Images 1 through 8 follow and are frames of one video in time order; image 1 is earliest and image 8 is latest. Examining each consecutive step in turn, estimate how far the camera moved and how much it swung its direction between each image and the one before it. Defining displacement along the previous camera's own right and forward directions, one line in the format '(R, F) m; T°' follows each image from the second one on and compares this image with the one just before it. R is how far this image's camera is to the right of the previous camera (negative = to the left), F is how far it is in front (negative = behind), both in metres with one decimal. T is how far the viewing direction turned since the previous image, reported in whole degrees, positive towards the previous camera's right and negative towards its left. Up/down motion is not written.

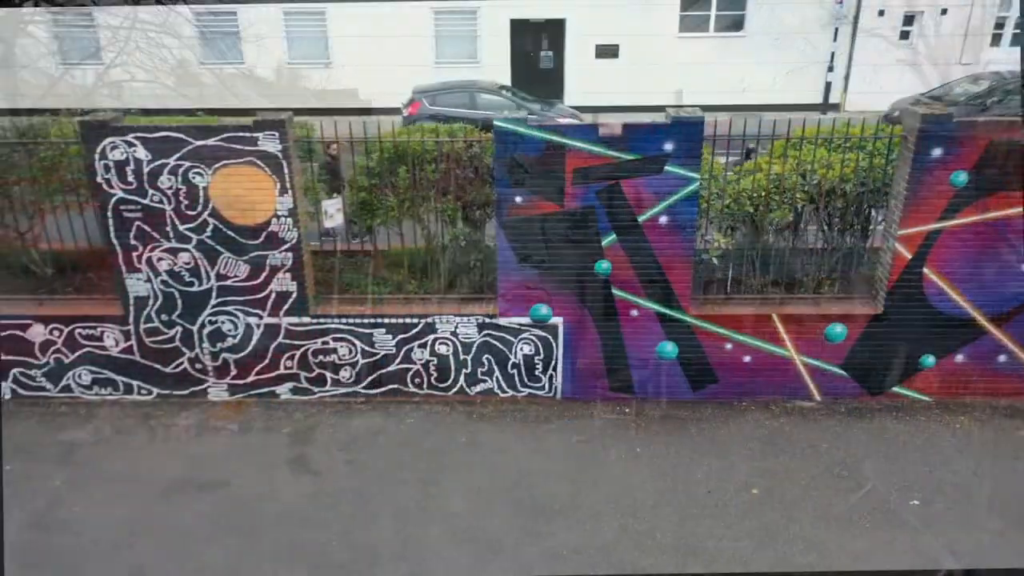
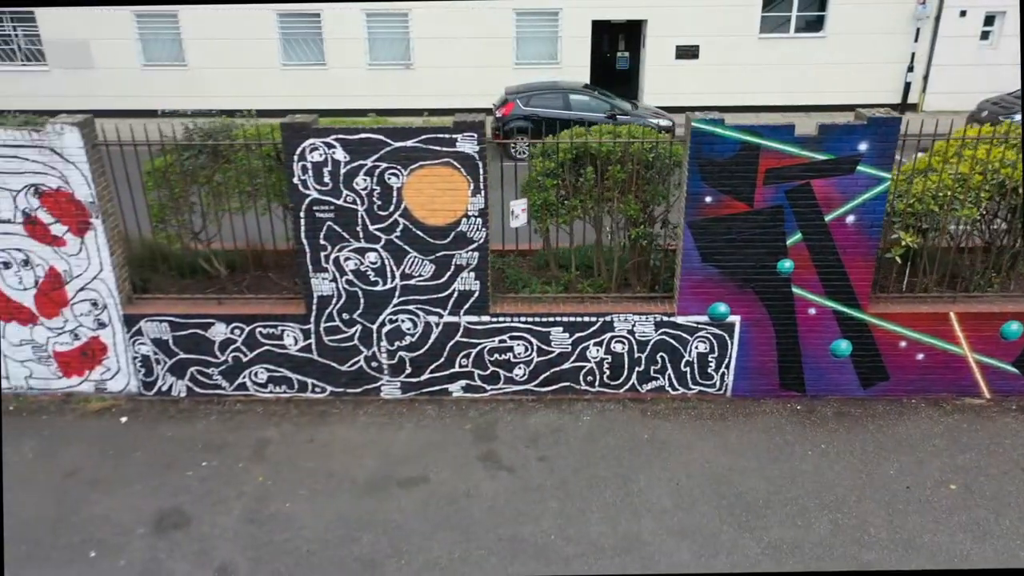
(-1.1, -0.1) m; 0°
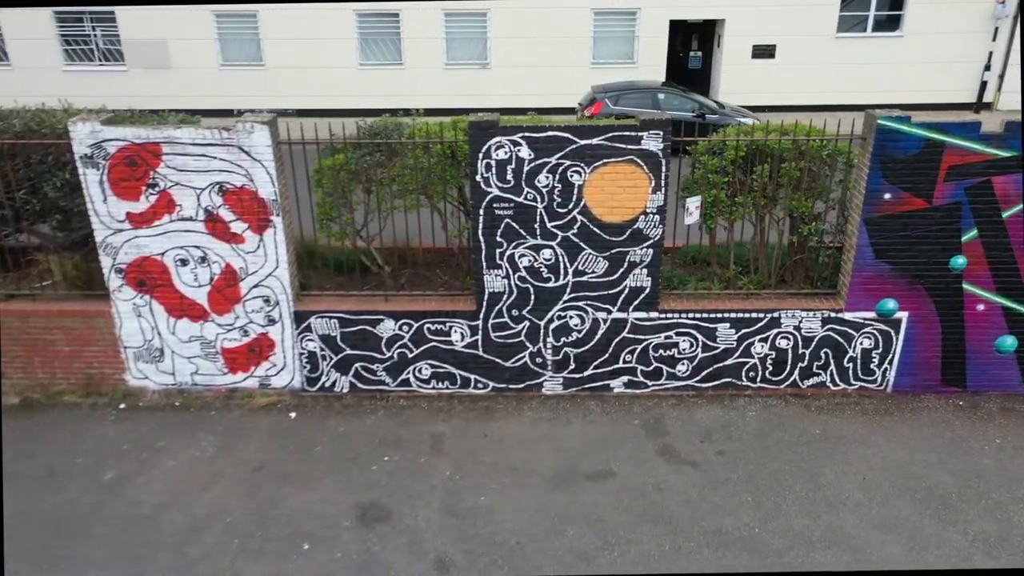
(-1.1, -0.1) m; 0°
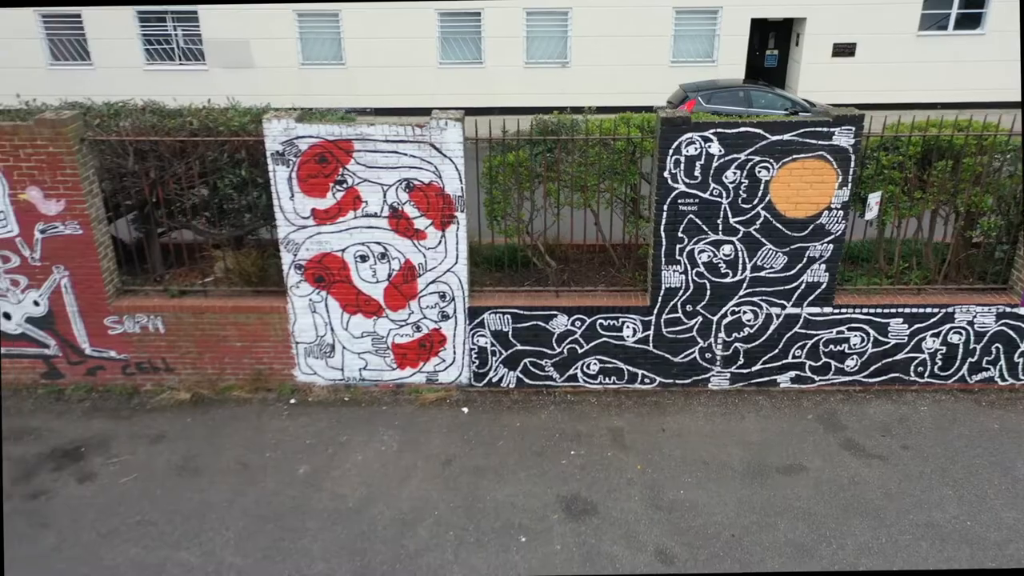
(-1.1, 0.0) m; 0°
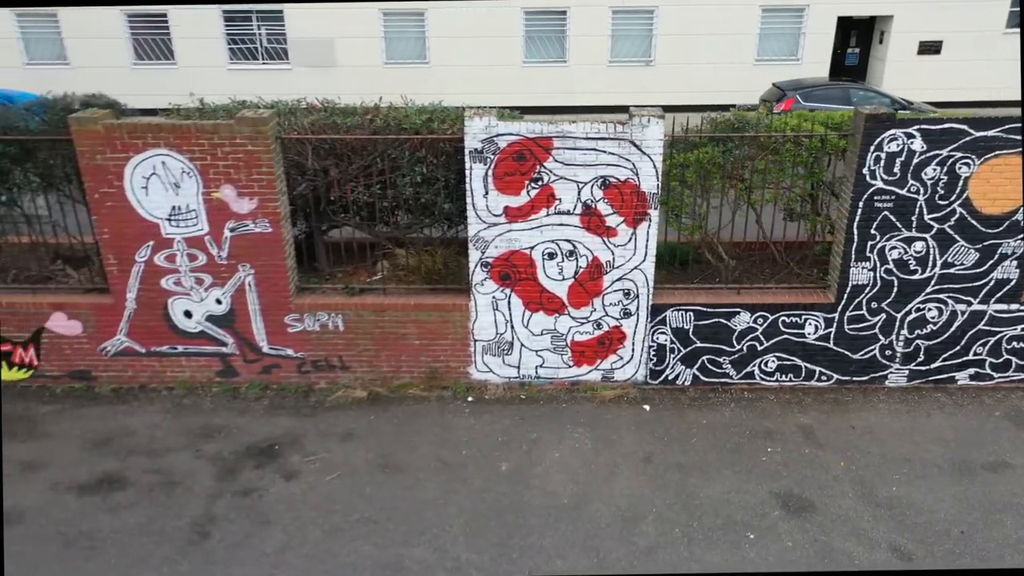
(-1.2, 0.0) m; 0°
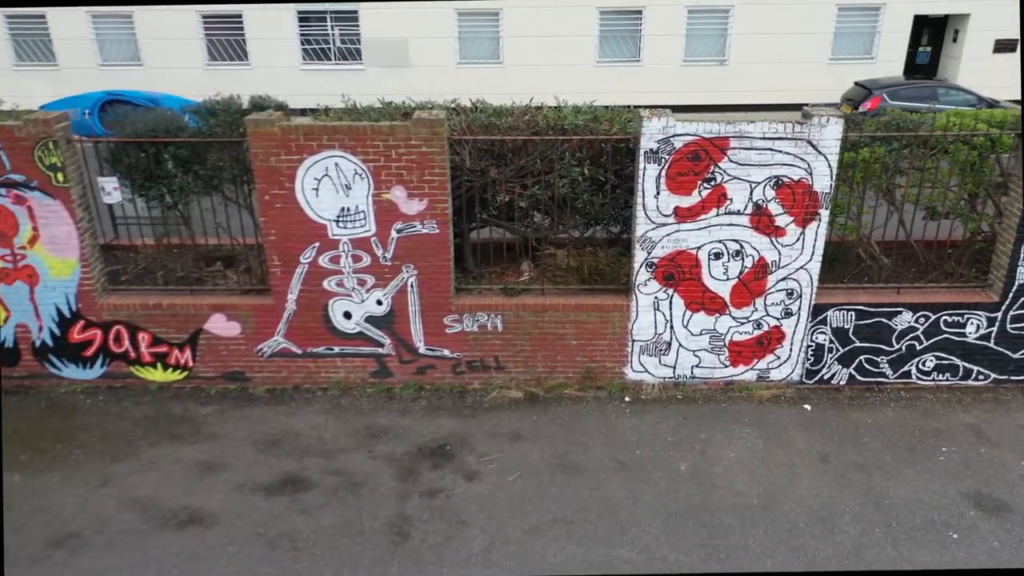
(-1.0, 0.0) m; 0°
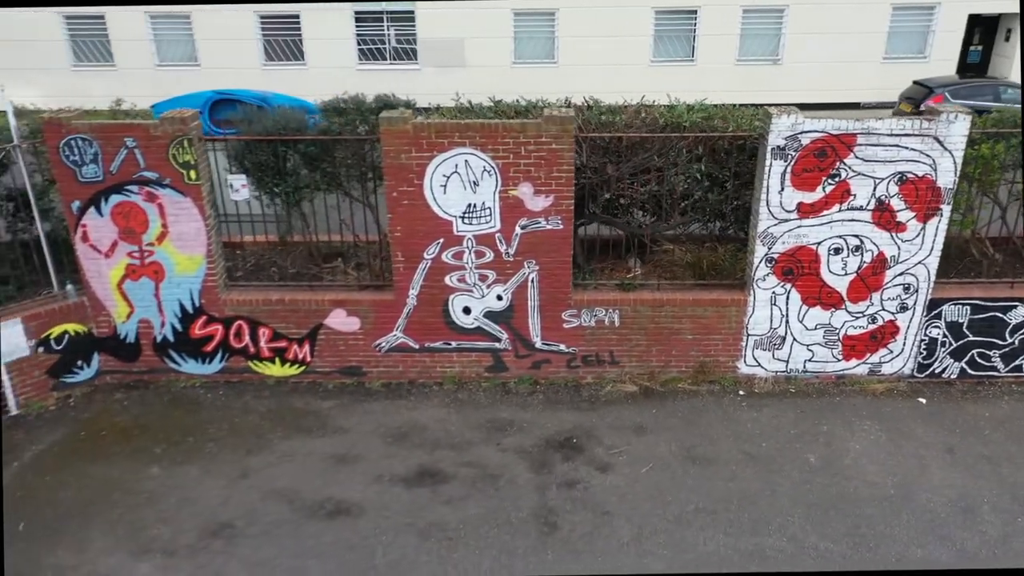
(-0.8, -0.1) m; 0°
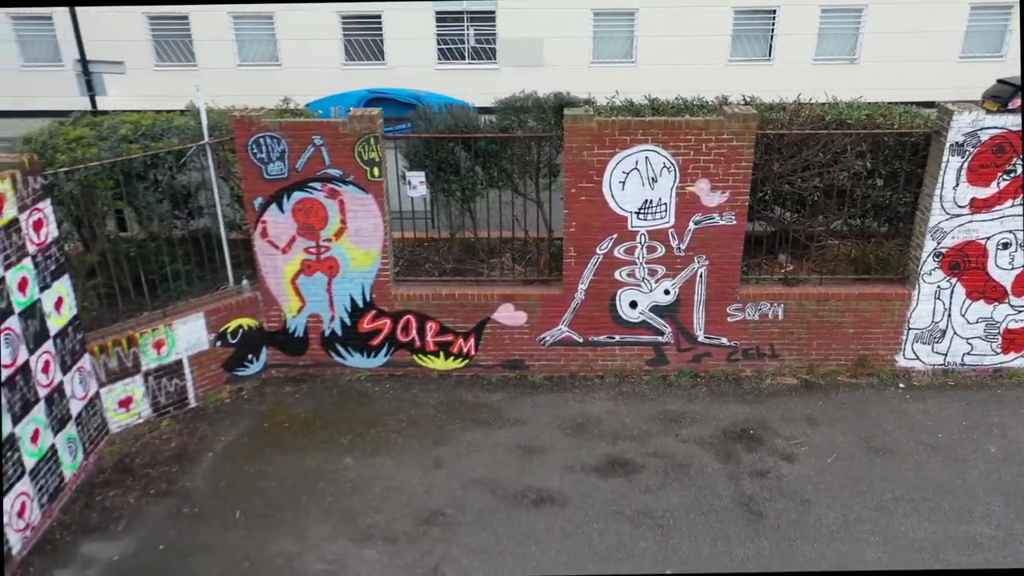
(-1.1, -0.1) m; 0°
